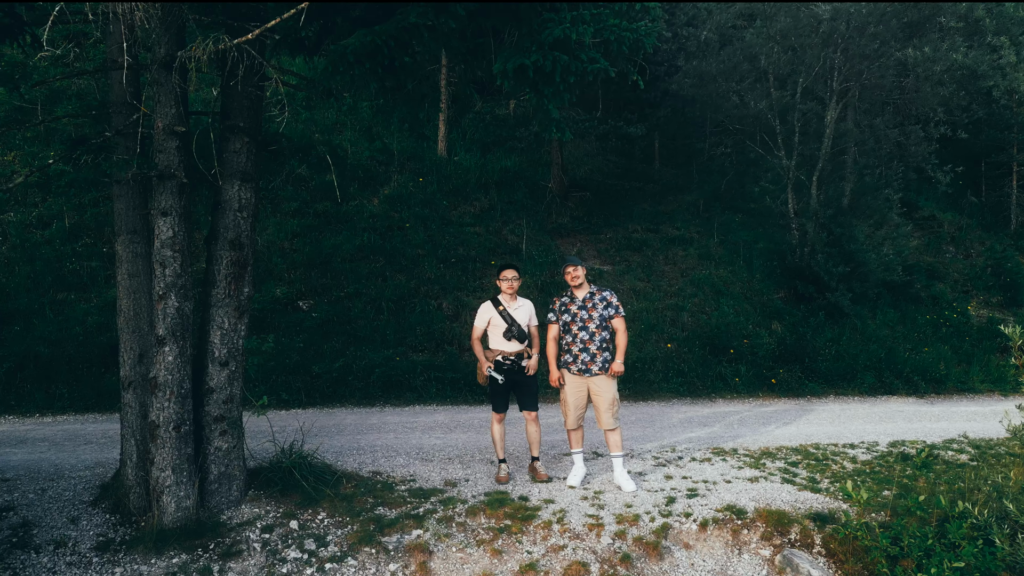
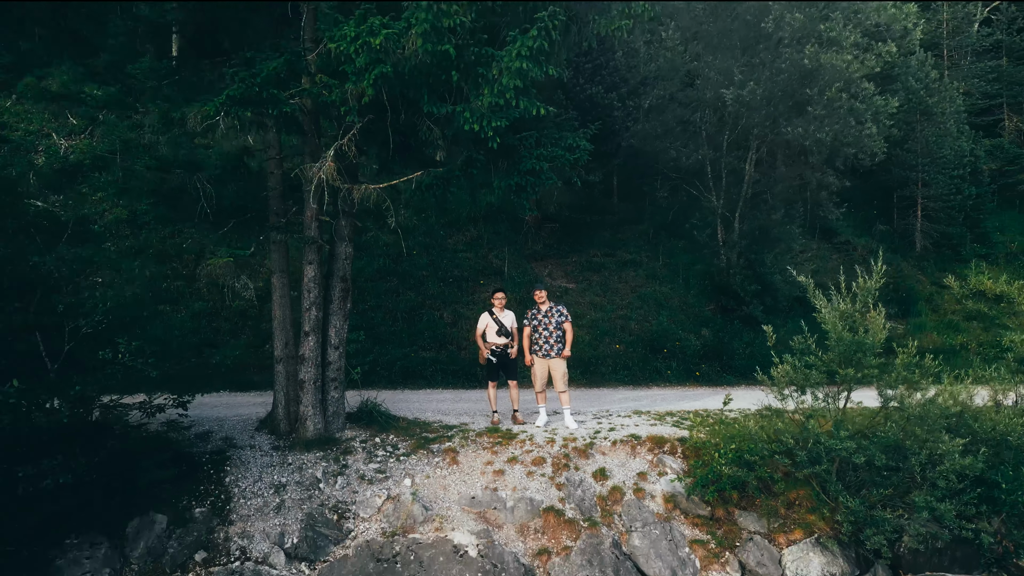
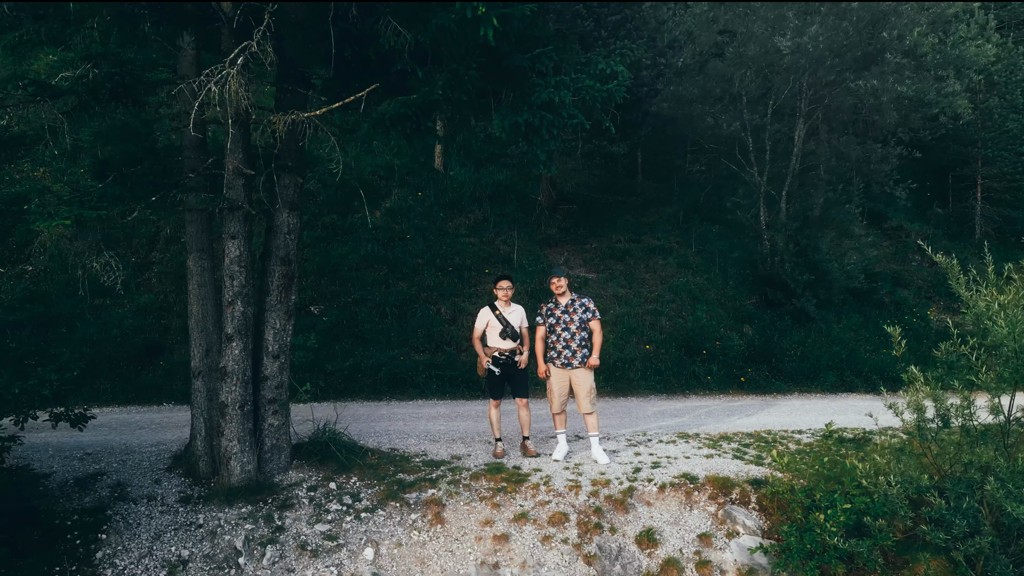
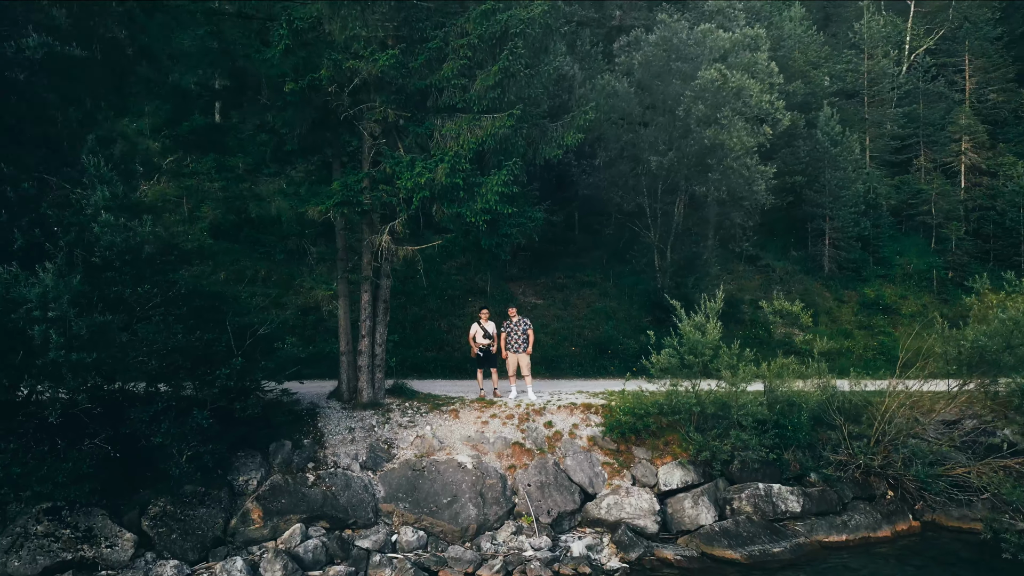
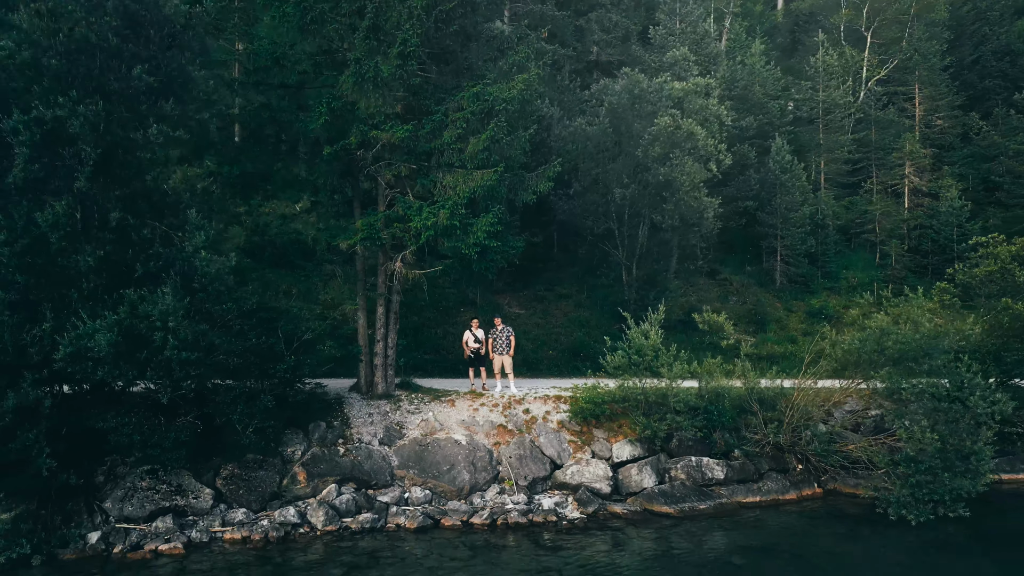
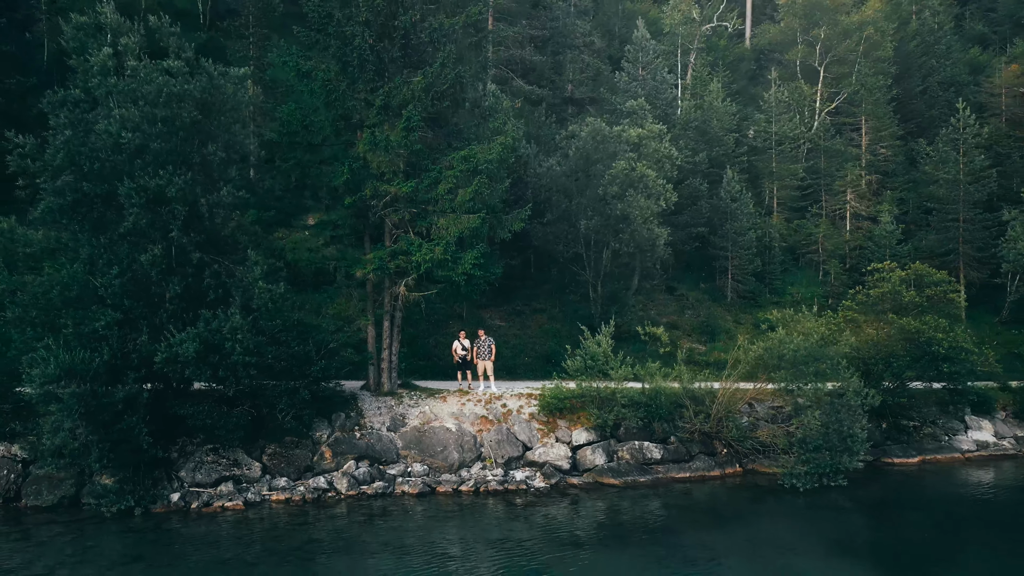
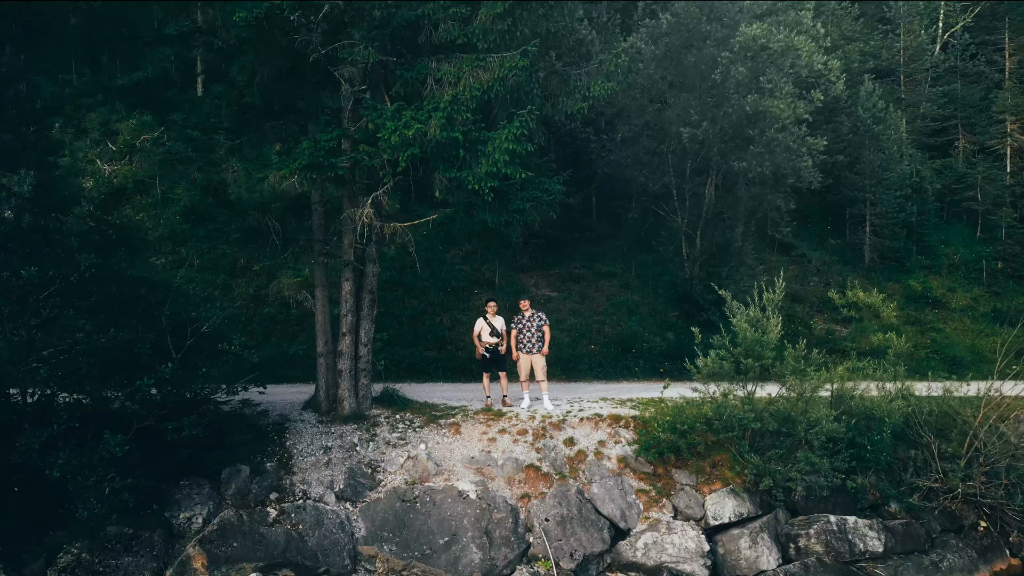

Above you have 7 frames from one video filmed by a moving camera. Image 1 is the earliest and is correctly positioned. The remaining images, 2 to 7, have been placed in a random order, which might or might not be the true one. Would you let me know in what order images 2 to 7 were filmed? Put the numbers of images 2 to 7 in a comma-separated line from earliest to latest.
3, 2, 7, 4, 5, 6
